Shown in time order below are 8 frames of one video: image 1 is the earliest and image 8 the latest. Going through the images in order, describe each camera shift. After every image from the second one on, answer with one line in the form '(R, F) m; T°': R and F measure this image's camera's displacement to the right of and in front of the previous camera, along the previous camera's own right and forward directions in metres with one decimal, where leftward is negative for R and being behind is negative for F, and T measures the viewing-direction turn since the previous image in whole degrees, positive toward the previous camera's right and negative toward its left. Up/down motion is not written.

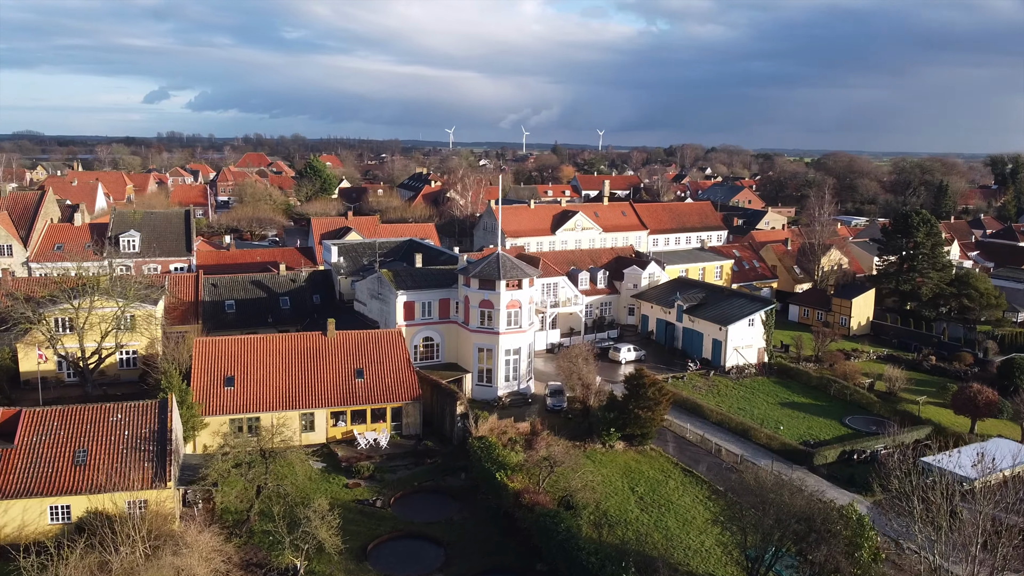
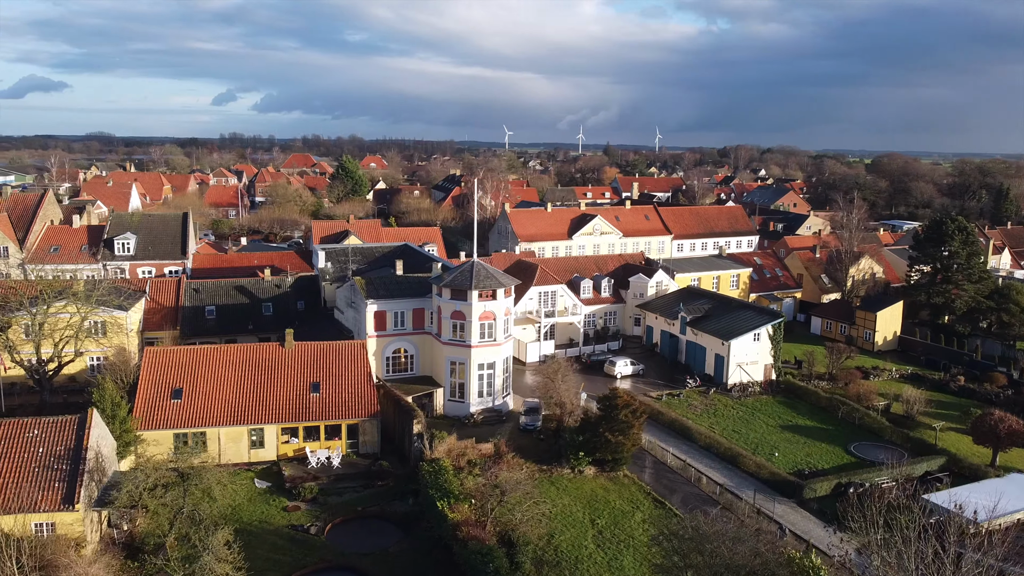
(+3.1, +2.0) m; -4°
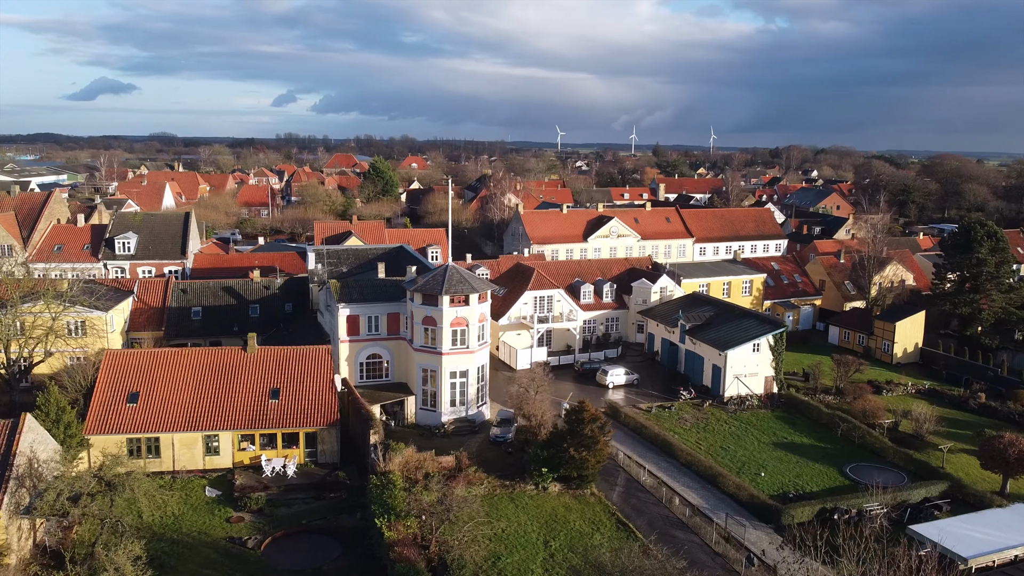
(+2.9, +1.4) m; -4°
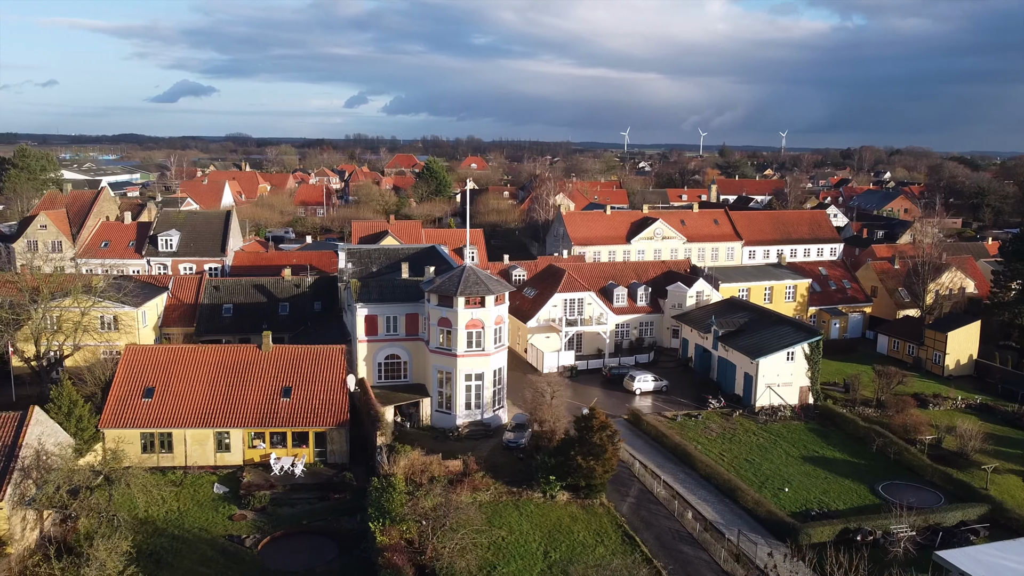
(+1.7, +0.7) m; -5°
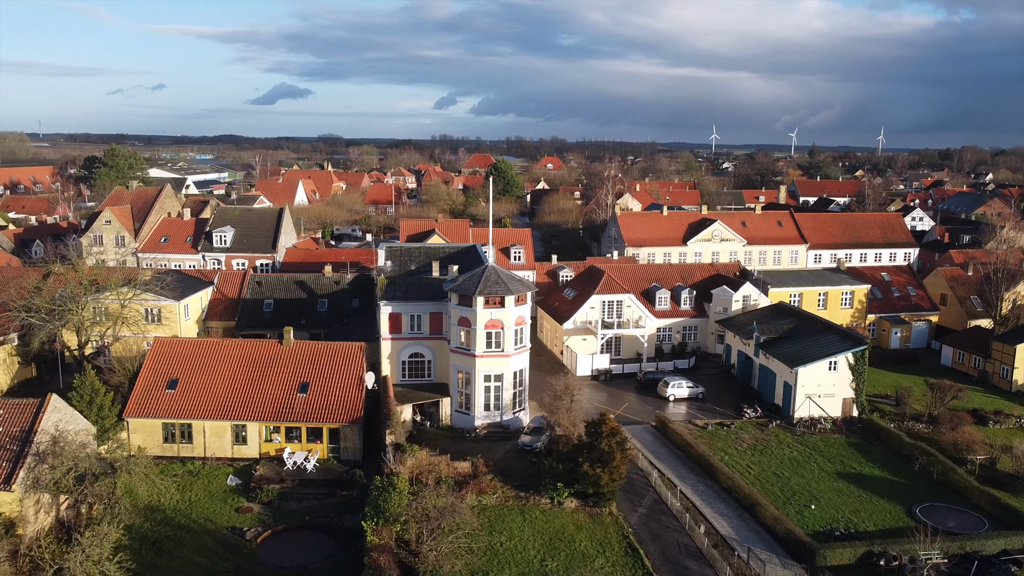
(+2.2, +0.6) m; -6°
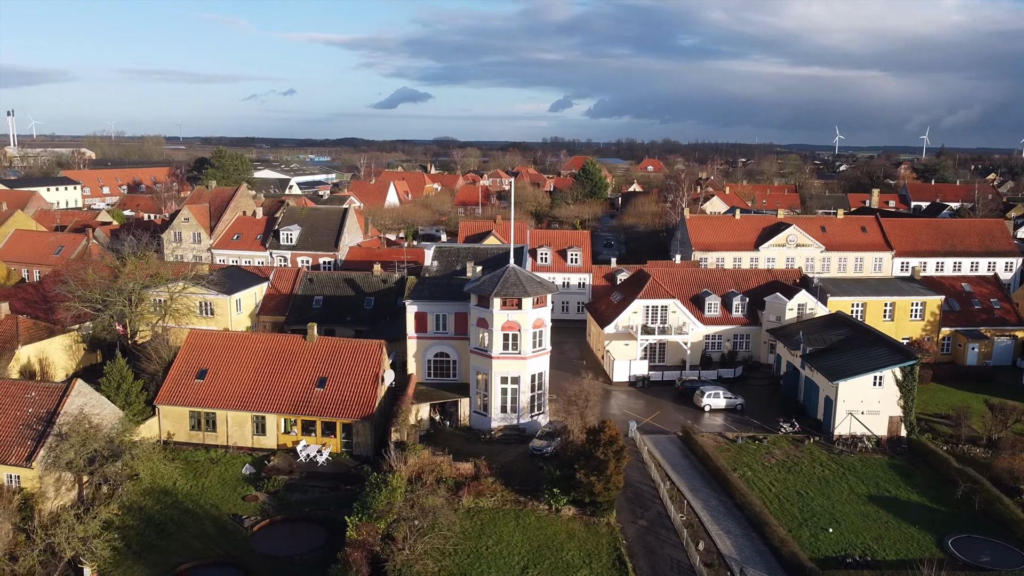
(+3.2, +0.5) m; -8°
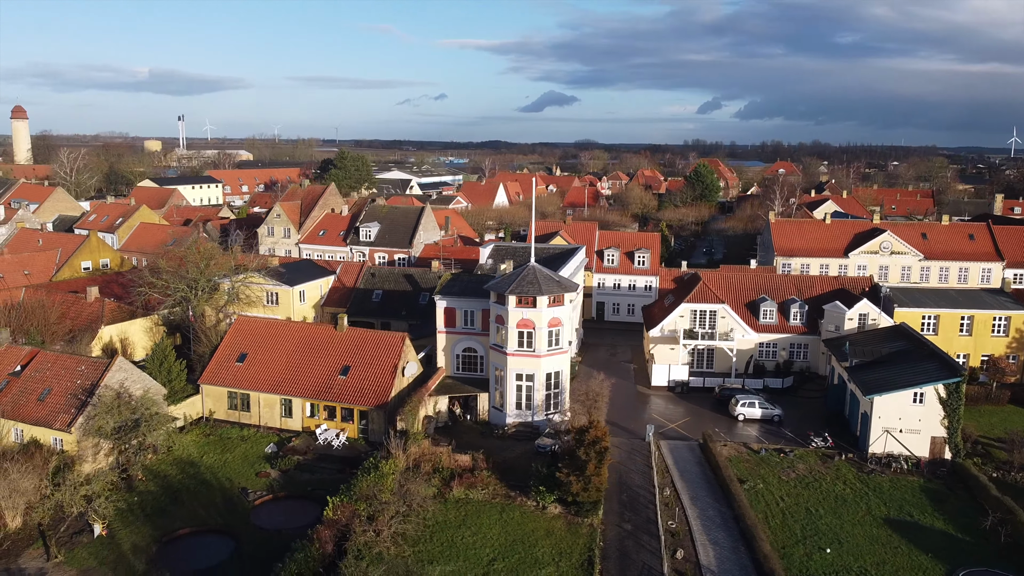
(+4.3, +0.1) m; -10°
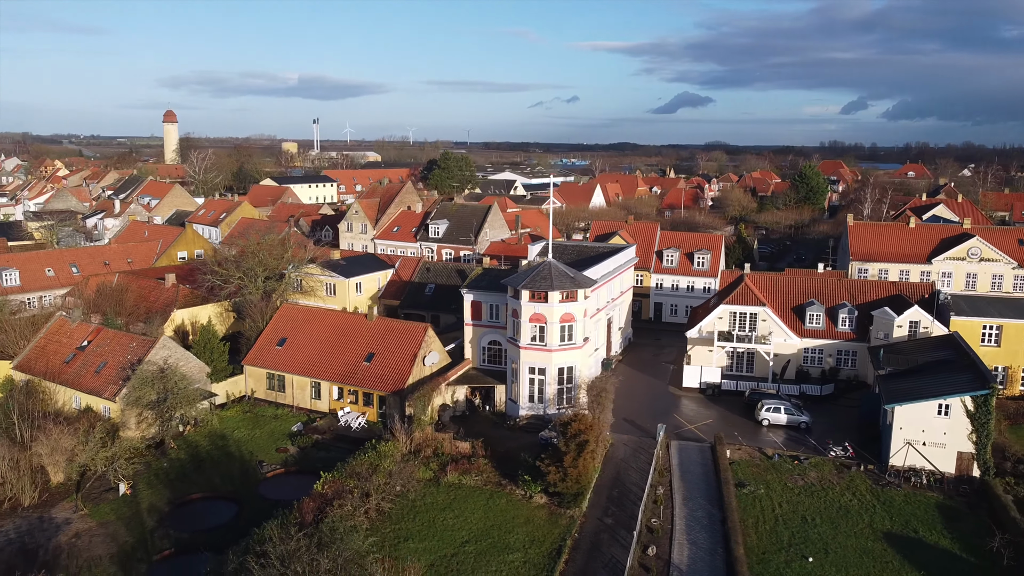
(+4.0, -0.3) m; -9°
